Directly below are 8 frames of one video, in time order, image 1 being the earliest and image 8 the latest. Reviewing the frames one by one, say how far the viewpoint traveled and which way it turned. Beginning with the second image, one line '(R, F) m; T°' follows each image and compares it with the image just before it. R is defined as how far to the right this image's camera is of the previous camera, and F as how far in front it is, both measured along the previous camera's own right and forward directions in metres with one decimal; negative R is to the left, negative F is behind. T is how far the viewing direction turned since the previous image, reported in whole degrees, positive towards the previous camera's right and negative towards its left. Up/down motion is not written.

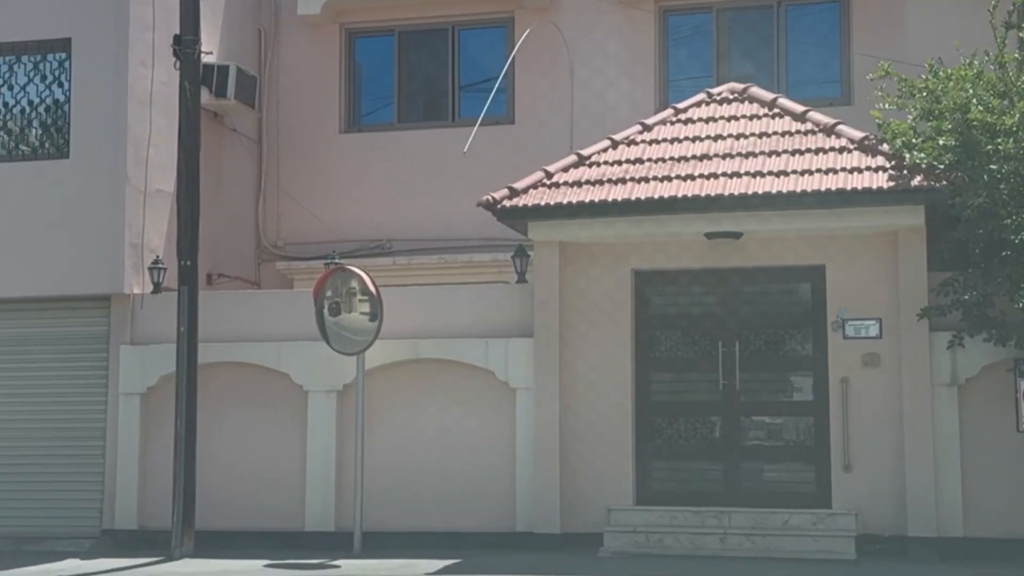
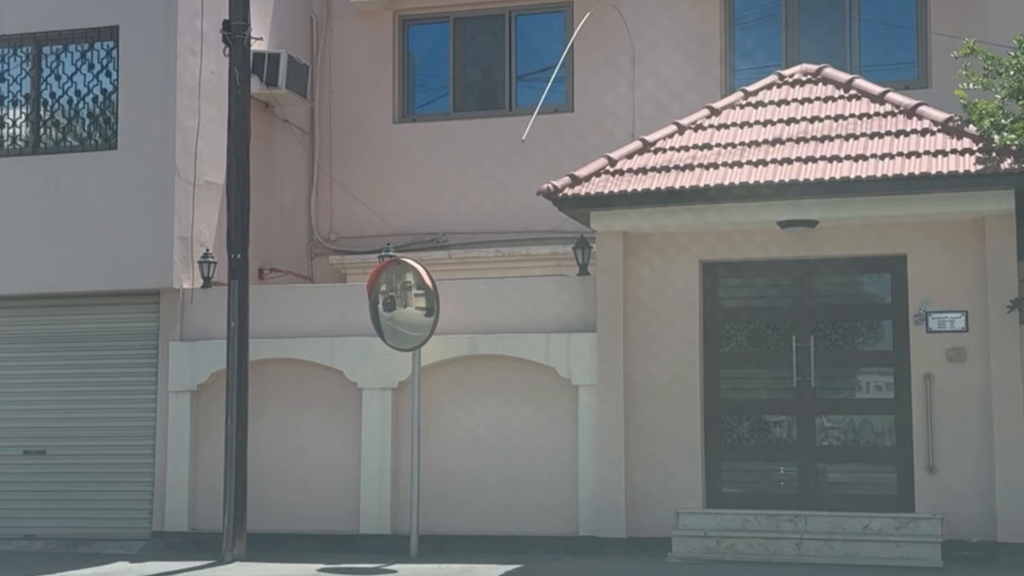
(-0.1, +0.6) m; -2°
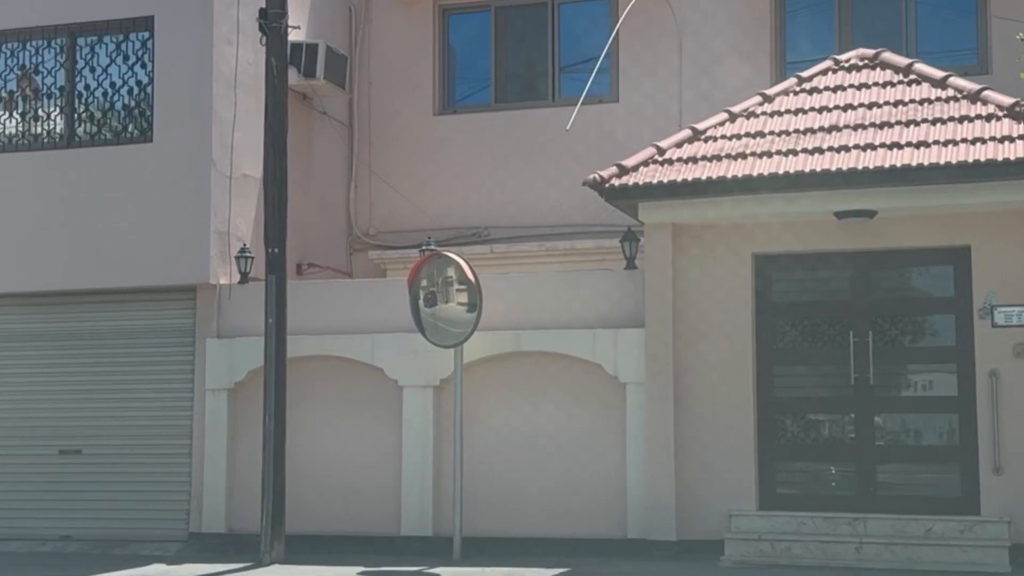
(-0.1, +0.4) m; -2°
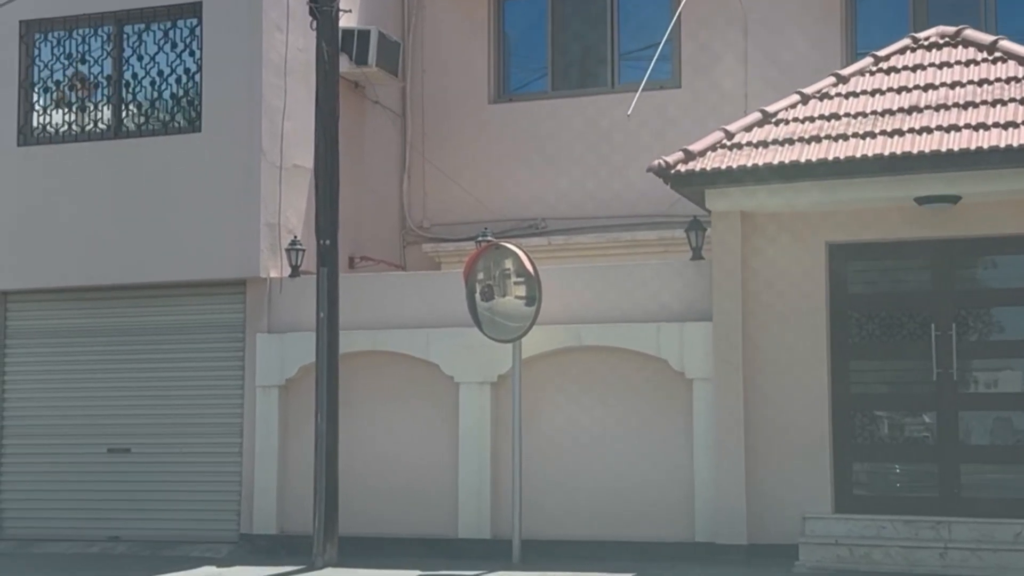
(-0.1, +0.5) m; -2°
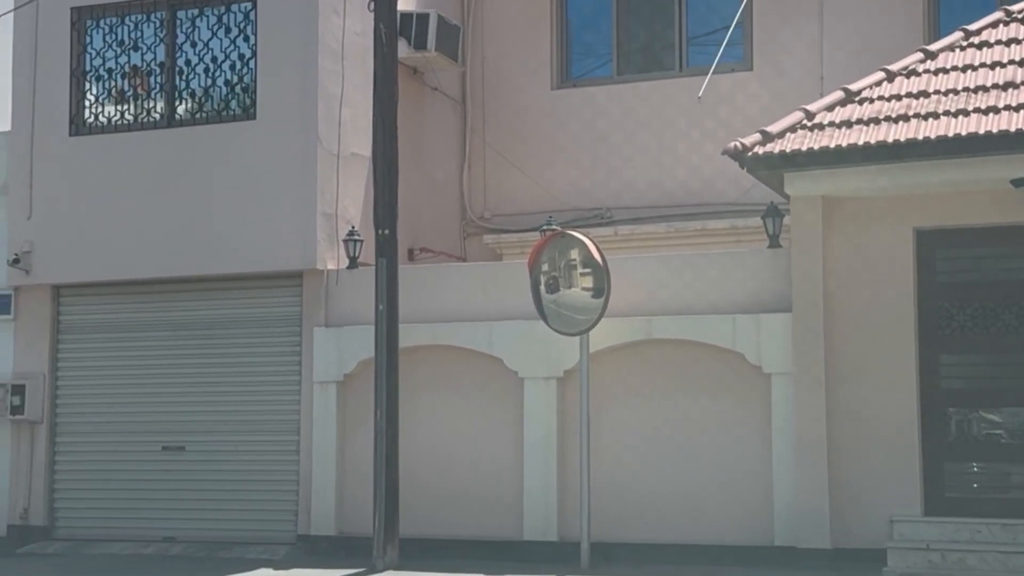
(-0.1, +0.5) m; -2°
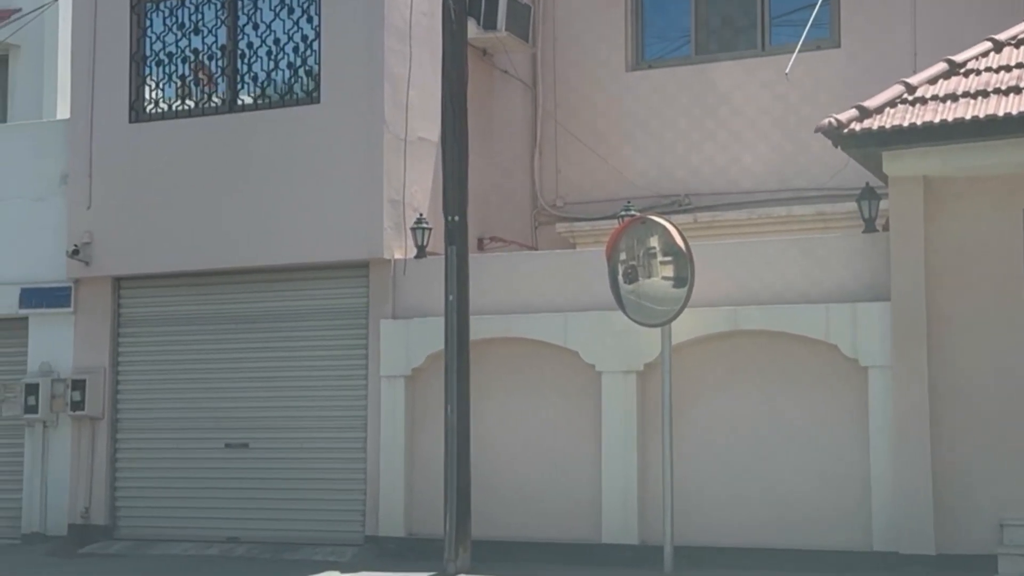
(-0.1, +0.6) m; -3°
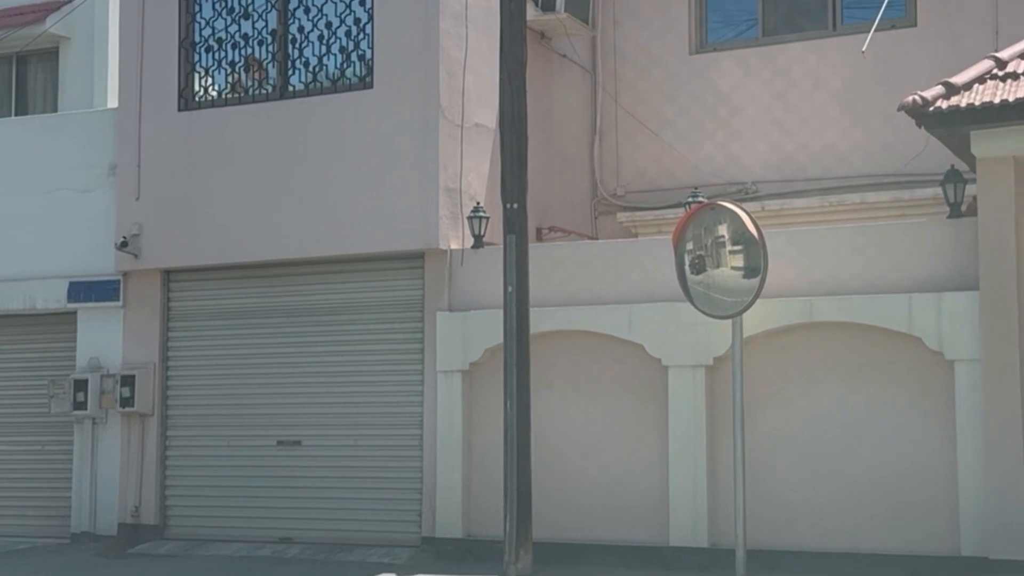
(-0.1, +0.5) m; -2°
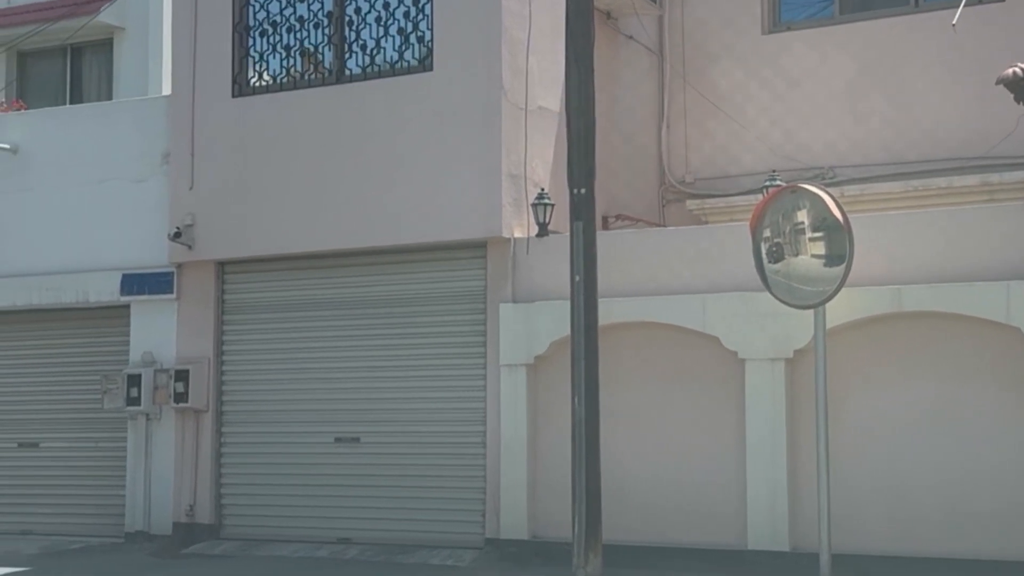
(-0.1, +0.5) m; -2°
